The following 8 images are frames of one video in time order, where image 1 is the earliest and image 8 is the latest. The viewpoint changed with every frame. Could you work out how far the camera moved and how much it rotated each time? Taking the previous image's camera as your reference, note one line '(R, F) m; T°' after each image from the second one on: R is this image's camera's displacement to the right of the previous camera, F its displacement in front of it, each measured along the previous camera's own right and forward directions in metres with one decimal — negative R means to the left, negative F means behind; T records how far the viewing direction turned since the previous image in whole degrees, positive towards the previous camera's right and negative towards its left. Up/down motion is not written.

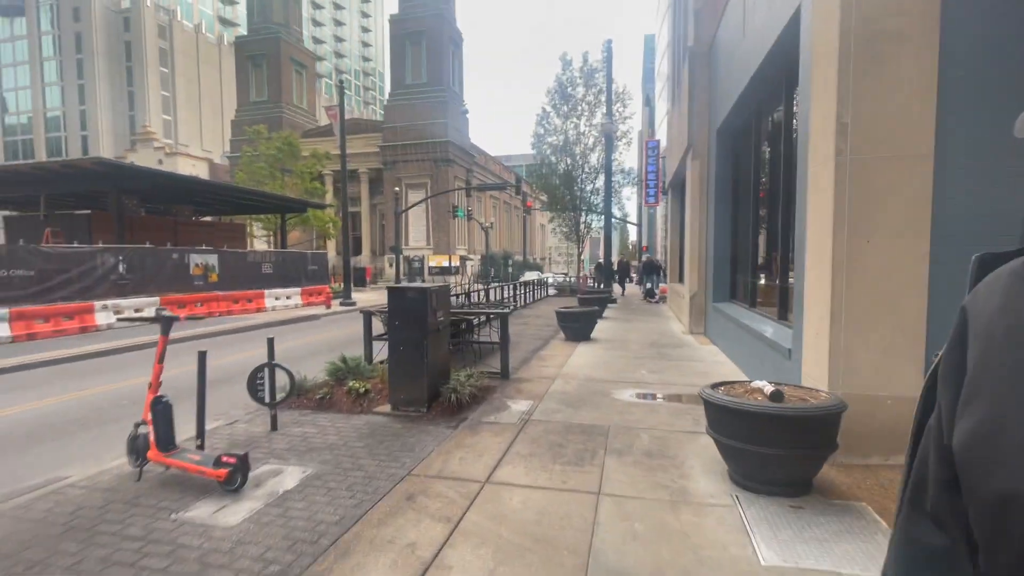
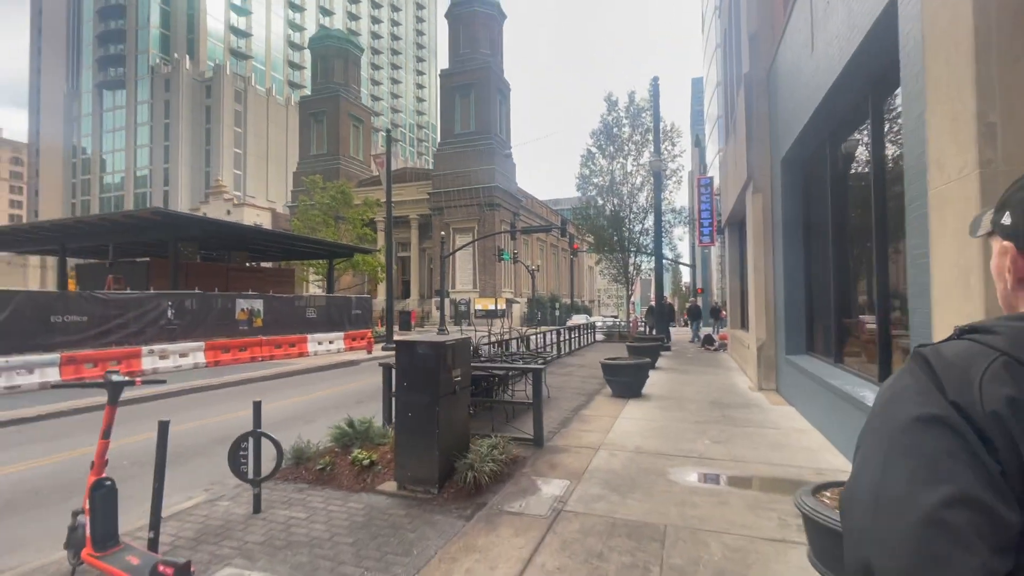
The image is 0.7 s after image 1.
(+0.2, +0.8) m; -6°
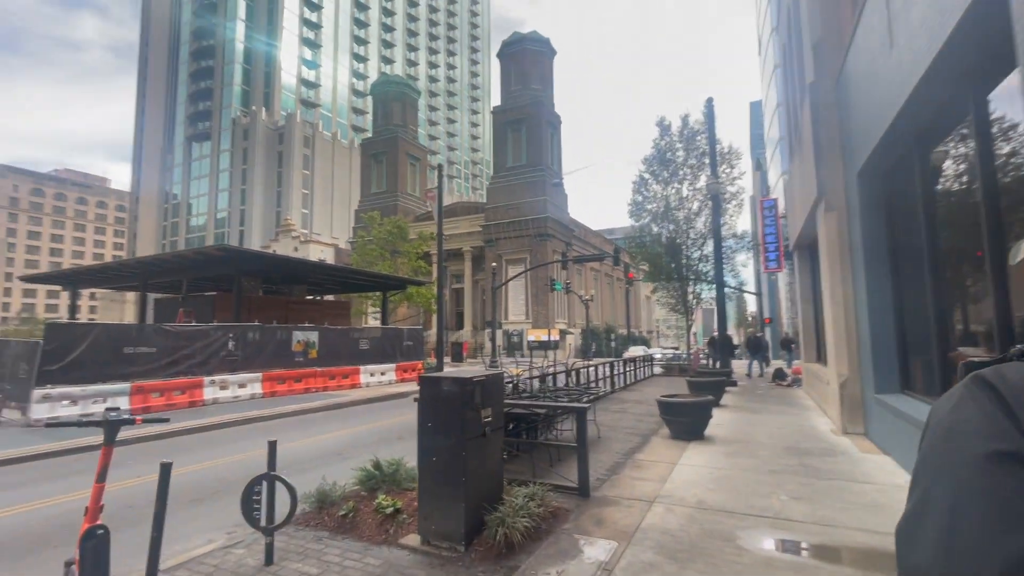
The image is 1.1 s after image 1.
(+0.2, +0.5) m; -7°
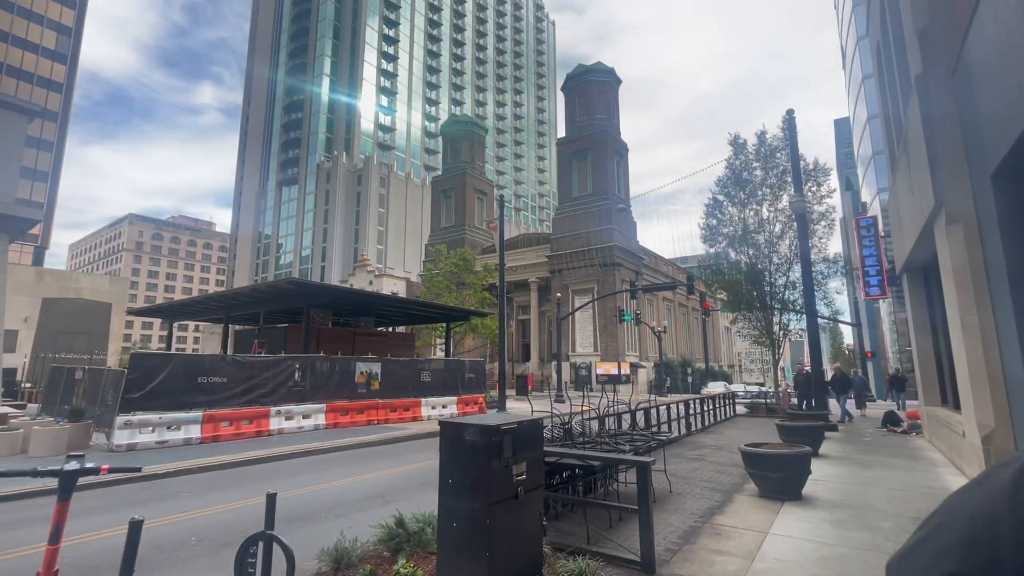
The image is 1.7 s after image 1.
(+0.2, +0.7) m; -8°
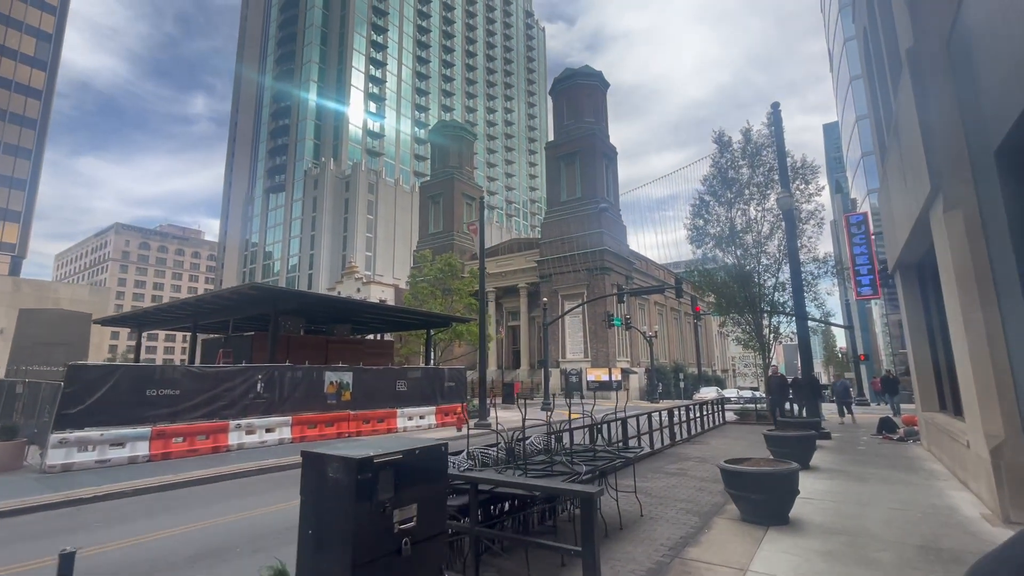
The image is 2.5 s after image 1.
(+0.6, +0.8) m; +1°
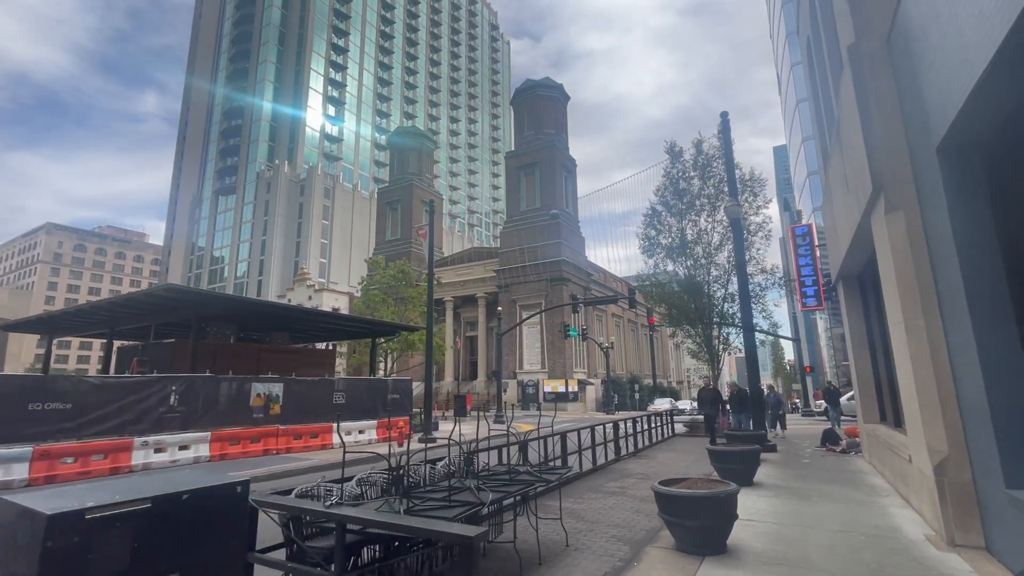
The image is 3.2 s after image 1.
(+0.6, +0.7) m; +4°
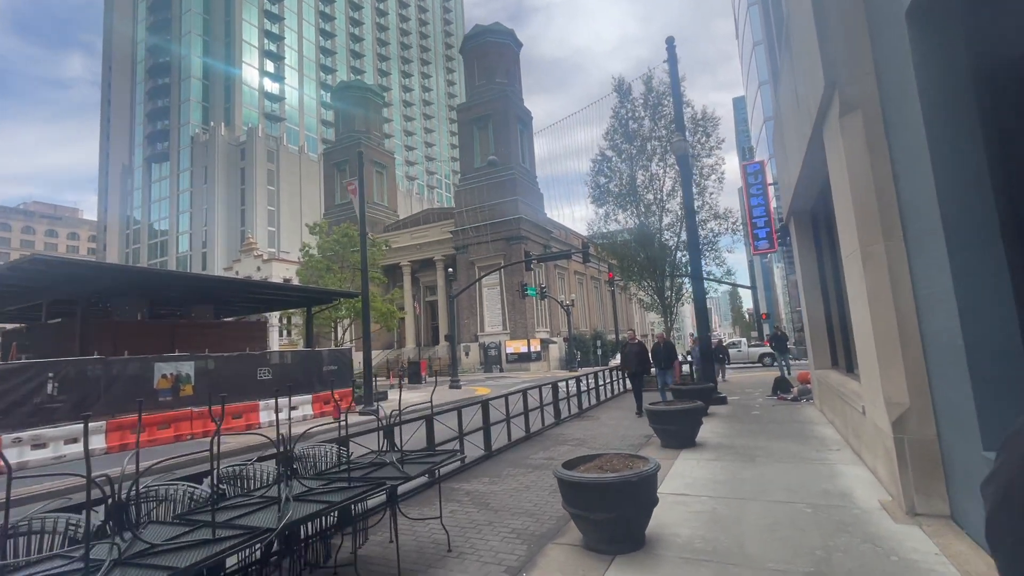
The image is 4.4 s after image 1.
(+1.0, +1.3) m; +4°
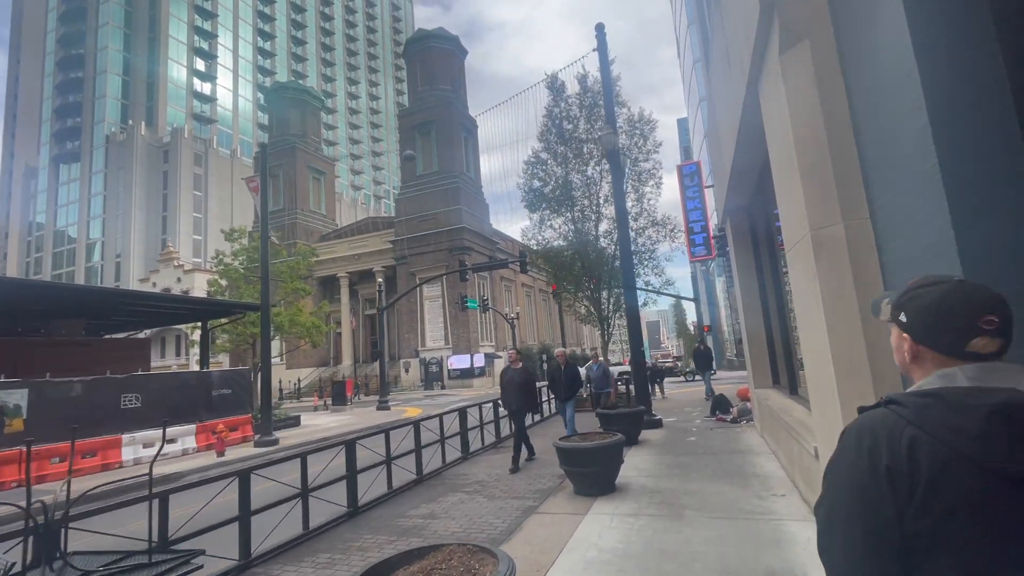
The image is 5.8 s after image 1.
(+1.0, +1.6) m; +5°
